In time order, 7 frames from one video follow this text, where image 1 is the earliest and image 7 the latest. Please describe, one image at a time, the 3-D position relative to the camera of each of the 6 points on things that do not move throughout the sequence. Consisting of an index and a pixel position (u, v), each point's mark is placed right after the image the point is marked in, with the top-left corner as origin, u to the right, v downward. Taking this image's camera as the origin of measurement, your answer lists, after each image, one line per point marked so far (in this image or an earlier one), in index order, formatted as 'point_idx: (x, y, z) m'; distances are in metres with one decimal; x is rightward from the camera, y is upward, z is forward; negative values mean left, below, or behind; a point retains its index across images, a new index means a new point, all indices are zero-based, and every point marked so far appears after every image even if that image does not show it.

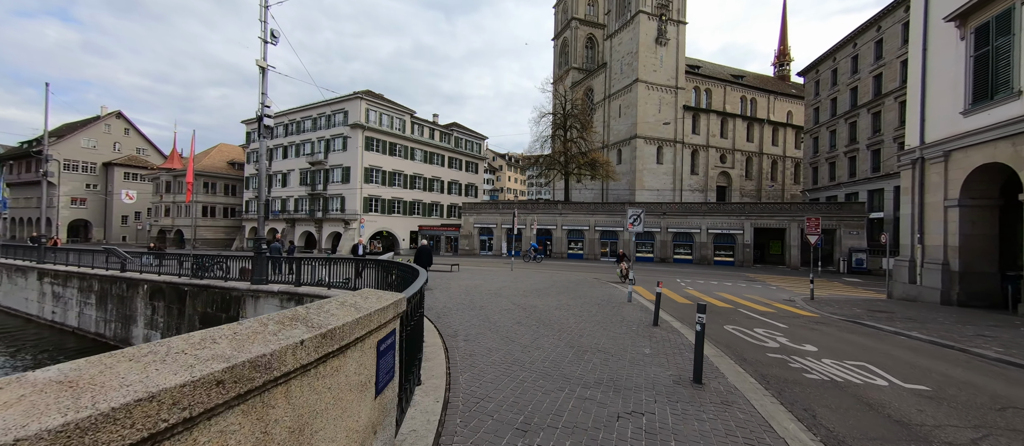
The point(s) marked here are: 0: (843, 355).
0: (+6.2, -2.5, +6.7) m
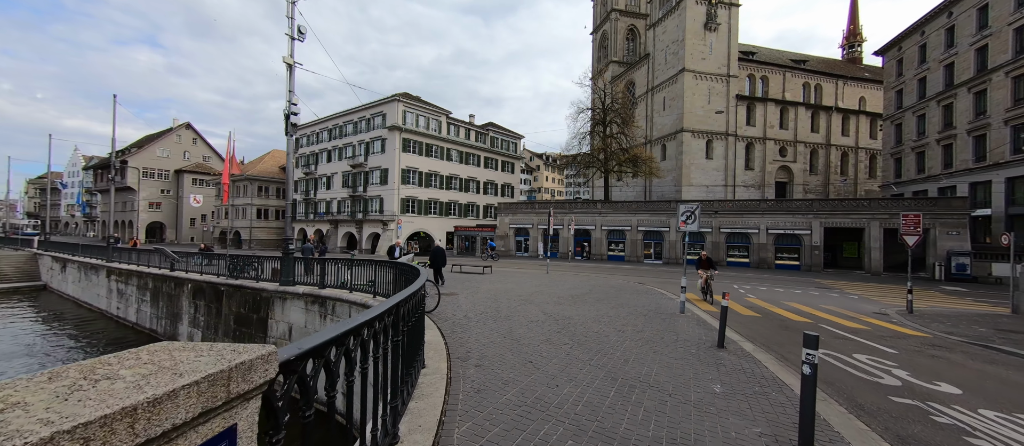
0: (+6.6, -2.4, +4.8) m
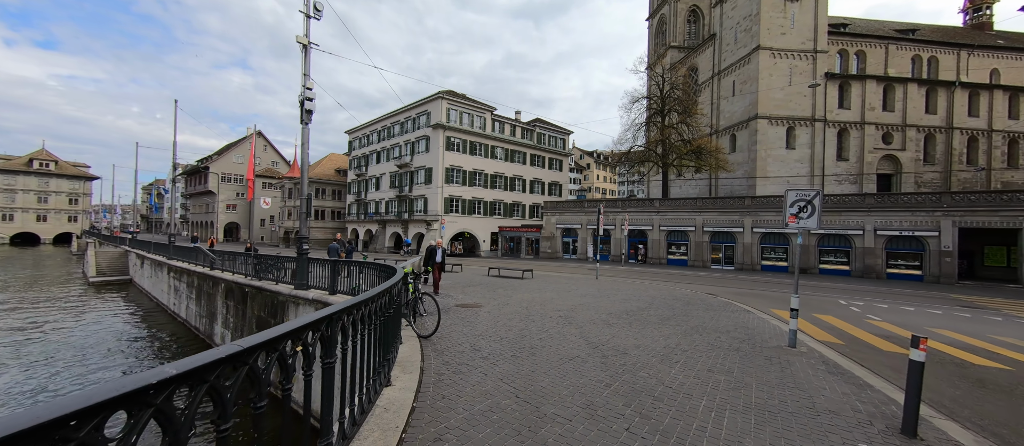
0: (+6.5, -2.3, +1.5) m
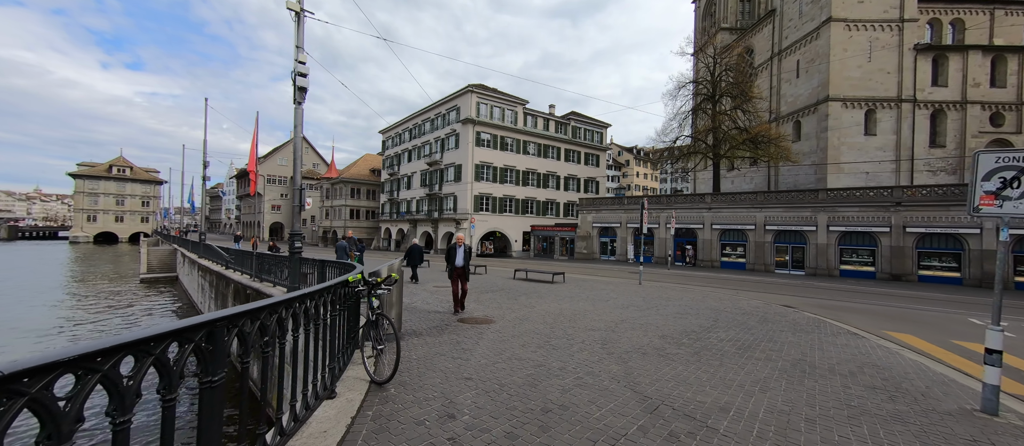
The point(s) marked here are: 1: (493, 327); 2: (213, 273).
0: (+6.1, -2.1, -1.4) m
1: (-0.4, -2.0, +6.9) m
2: (-16.4, -2.8, +19.8) m
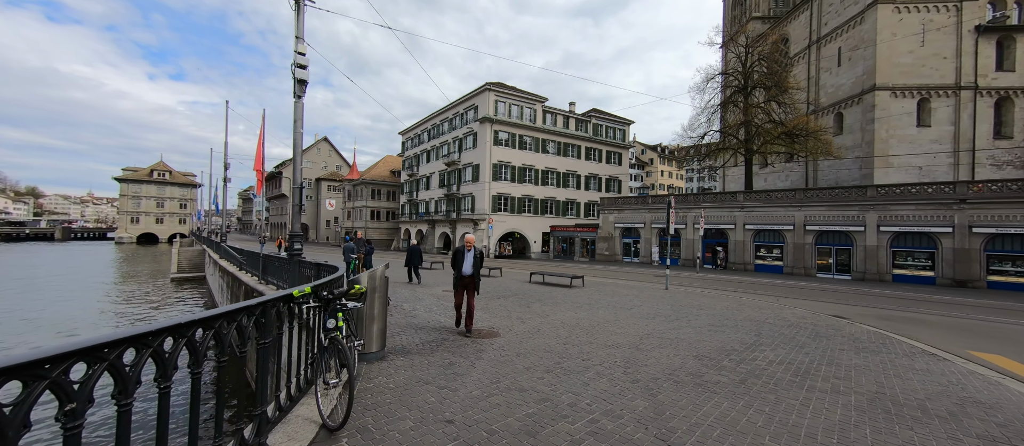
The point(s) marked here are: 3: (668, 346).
0: (+5.7, -2.0, -2.7) m
1: (-0.2, -2.0, +5.9) m
2: (-15.5, -2.8, +19.8) m
3: (+2.8, -2.2, +6.4) m
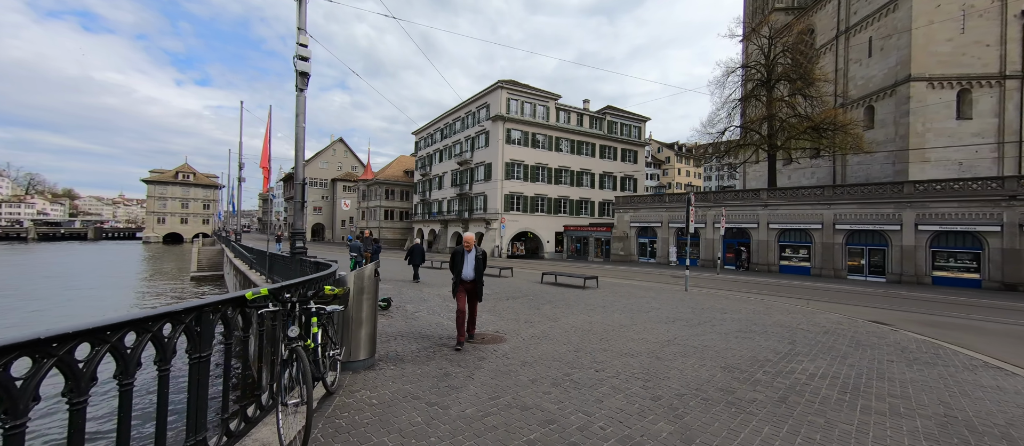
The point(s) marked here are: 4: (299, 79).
0: (+5.4, -1.9, -3.4) m
1: (-0.2, -1.9, +5.4) m
2: (-14.9, -2.7, +19.8) m
3: (+2.9, -2.1, +5.7) m
4: (-5.8, +3.9, +9.8) m
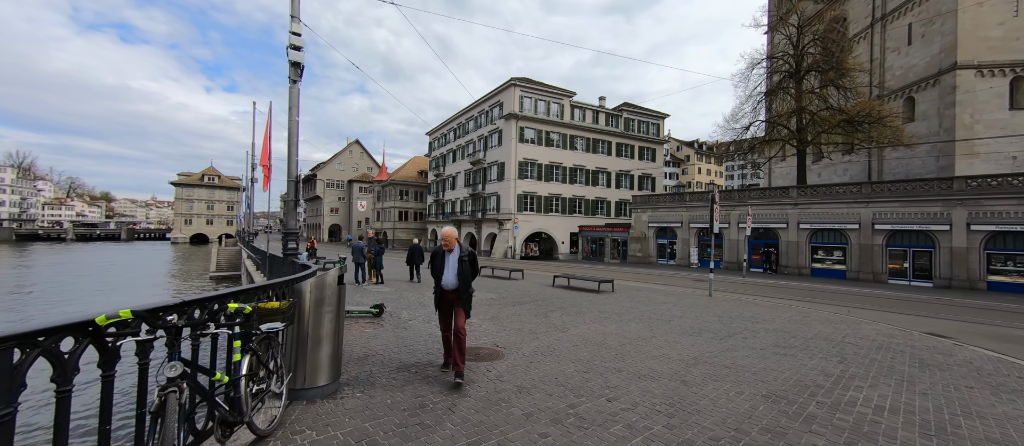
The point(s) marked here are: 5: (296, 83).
0: (+5.0, -1.9, -4.5) m
1: (-0.2, -1.9, +4.6) m
2: (-14.3, -2.8, +19.6) m
3: (+2.9, -2.1, +4.8) m
4: (-5.7, +3.9, +9.3) m
5: (-5.6, +3.6, +9.2) m
